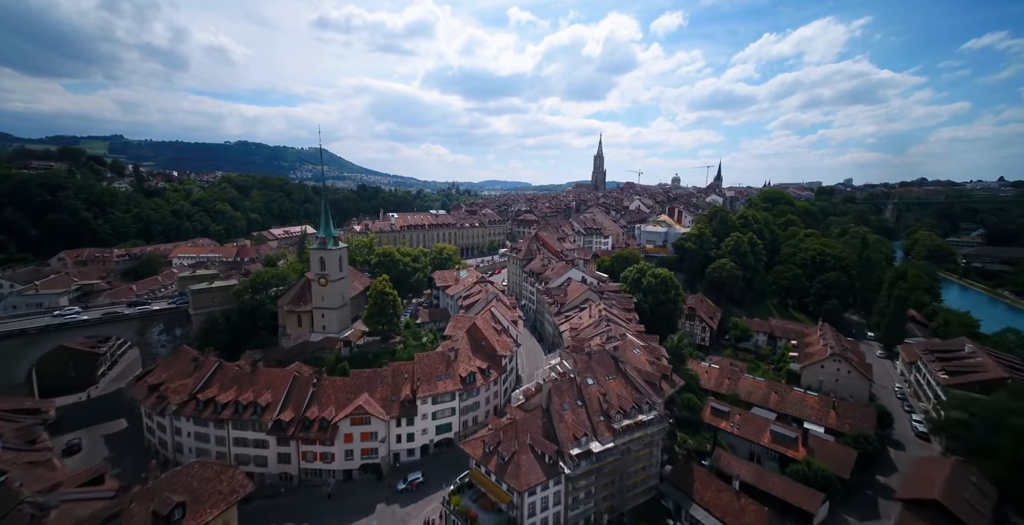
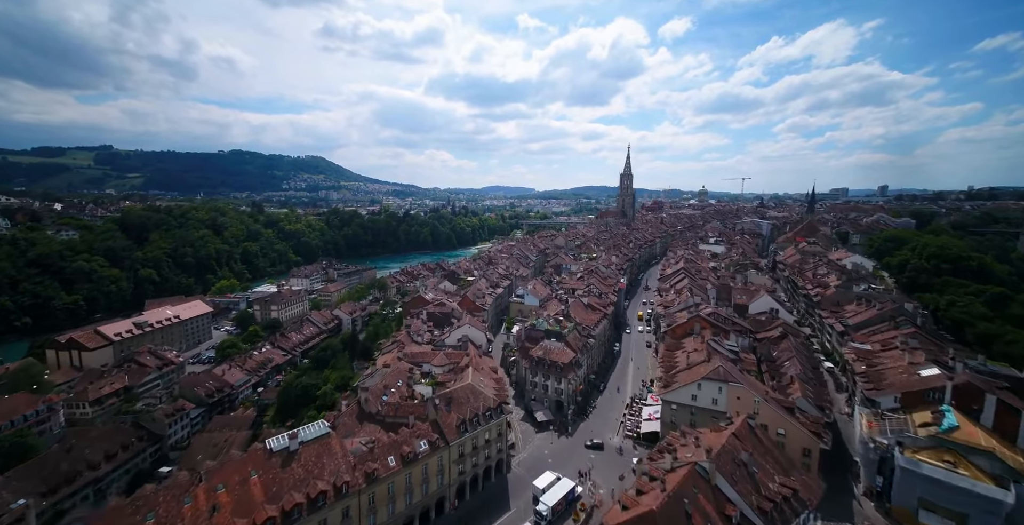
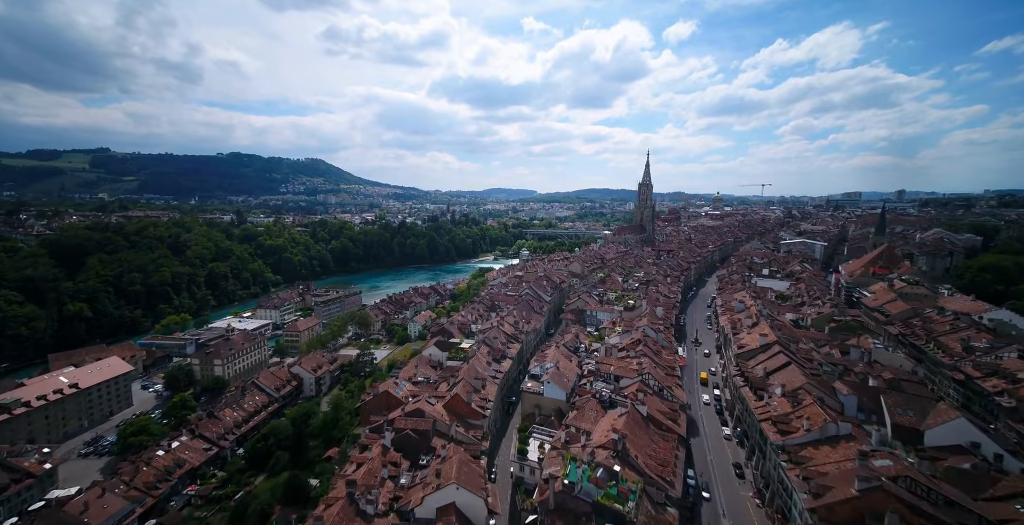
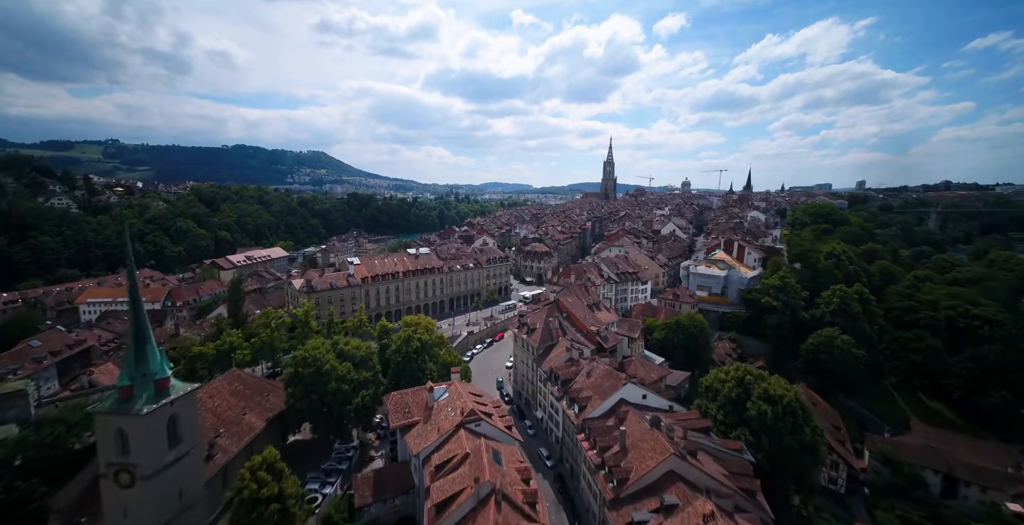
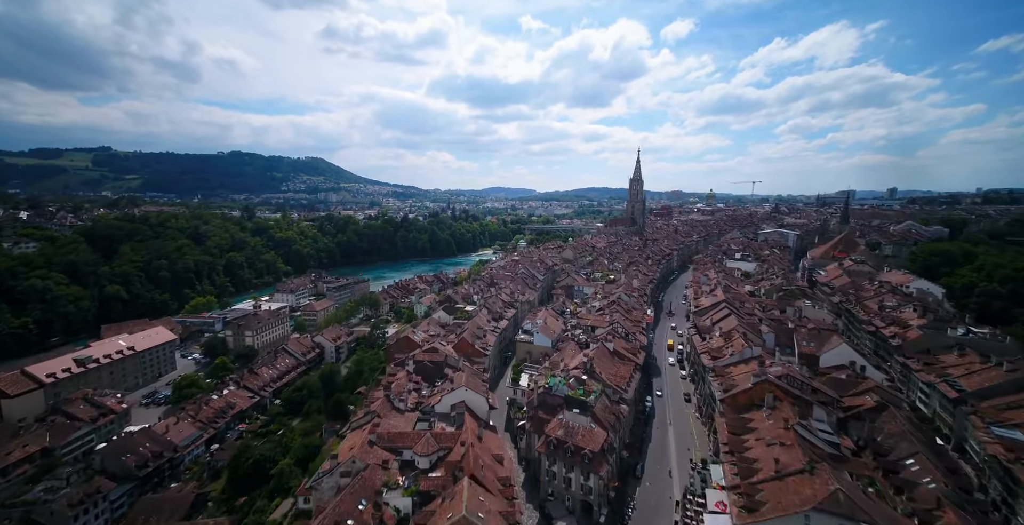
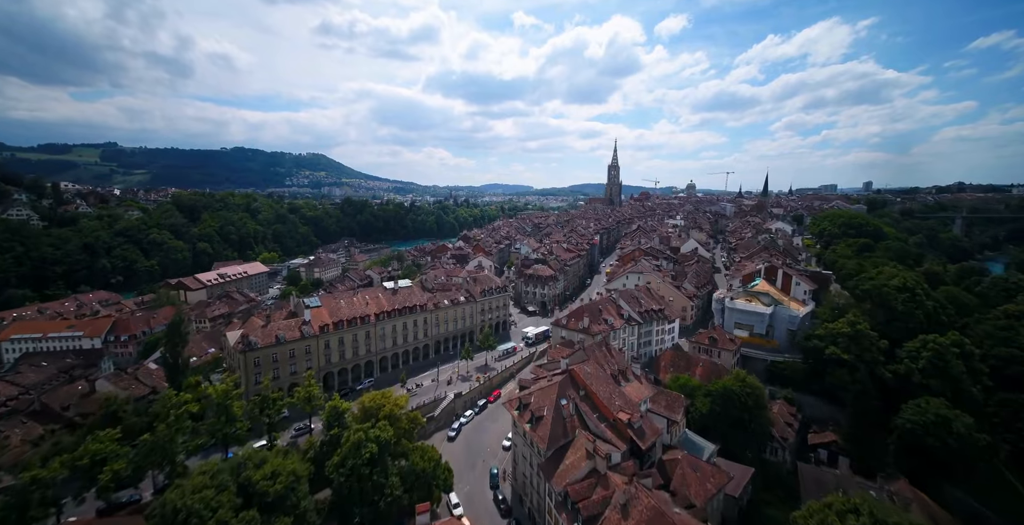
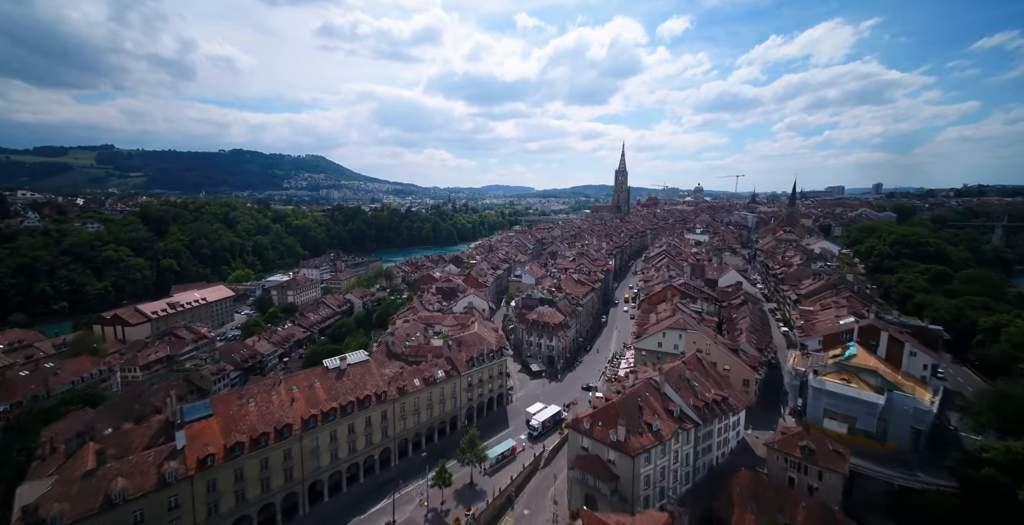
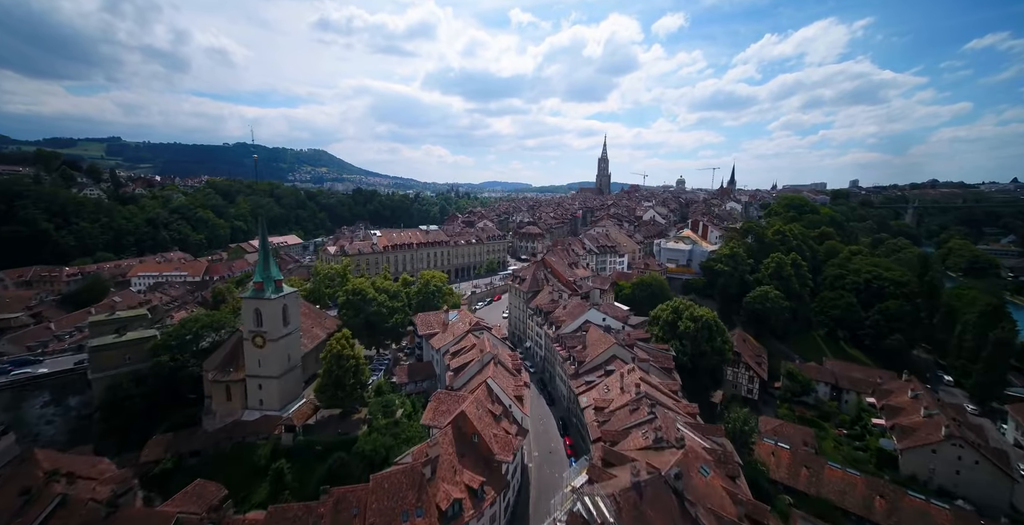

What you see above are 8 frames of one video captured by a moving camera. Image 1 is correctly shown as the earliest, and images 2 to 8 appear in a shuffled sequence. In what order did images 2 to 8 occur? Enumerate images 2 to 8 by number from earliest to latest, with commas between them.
8, 4, 6, 7, 2, 5, 3
